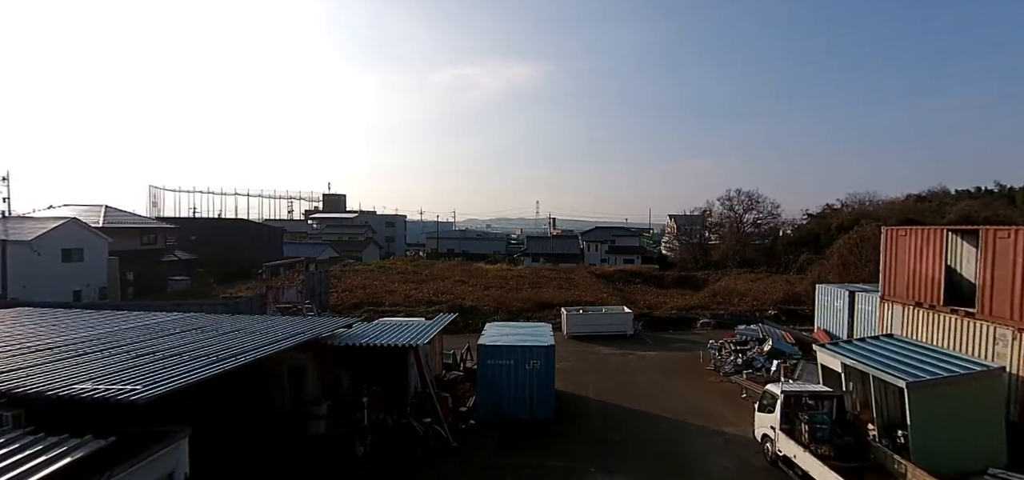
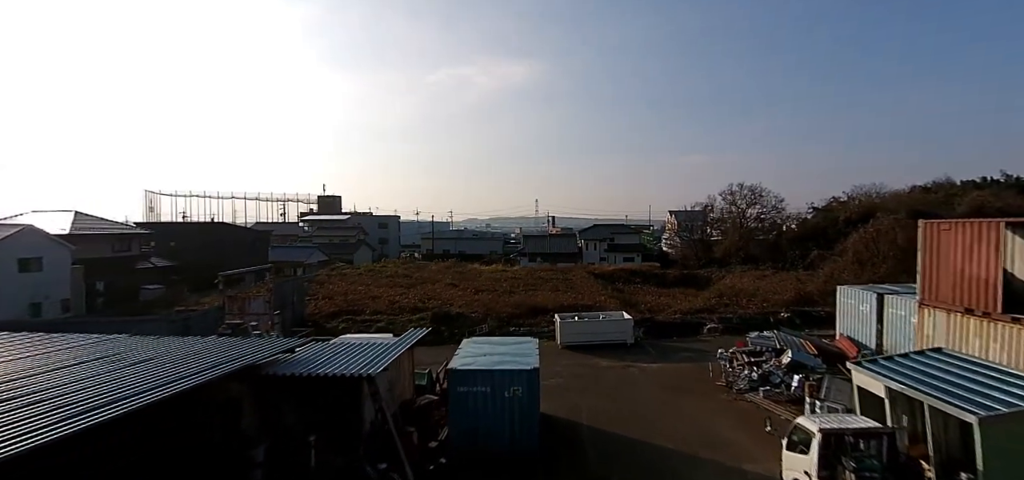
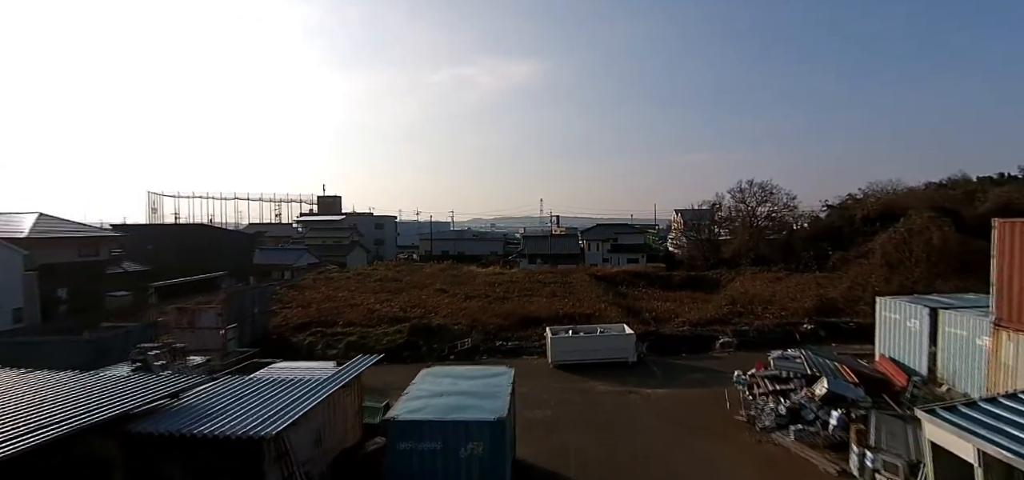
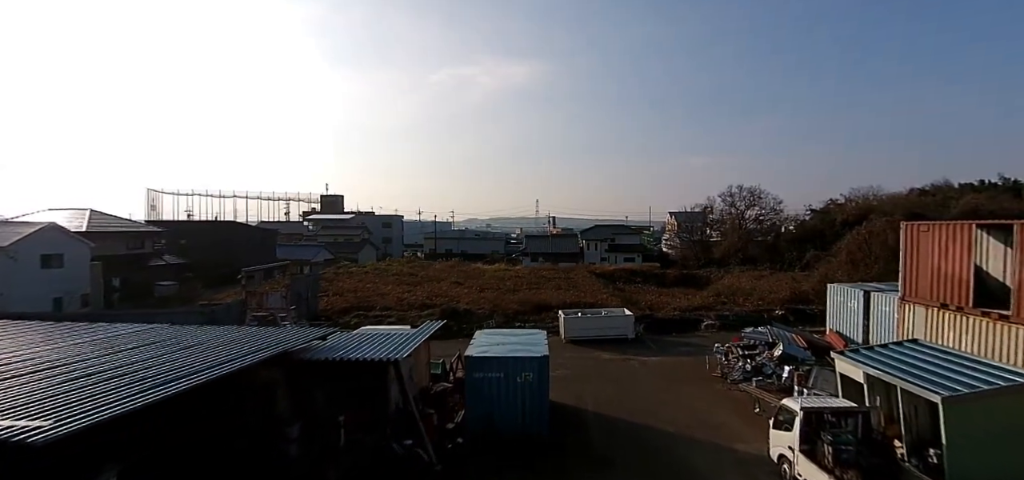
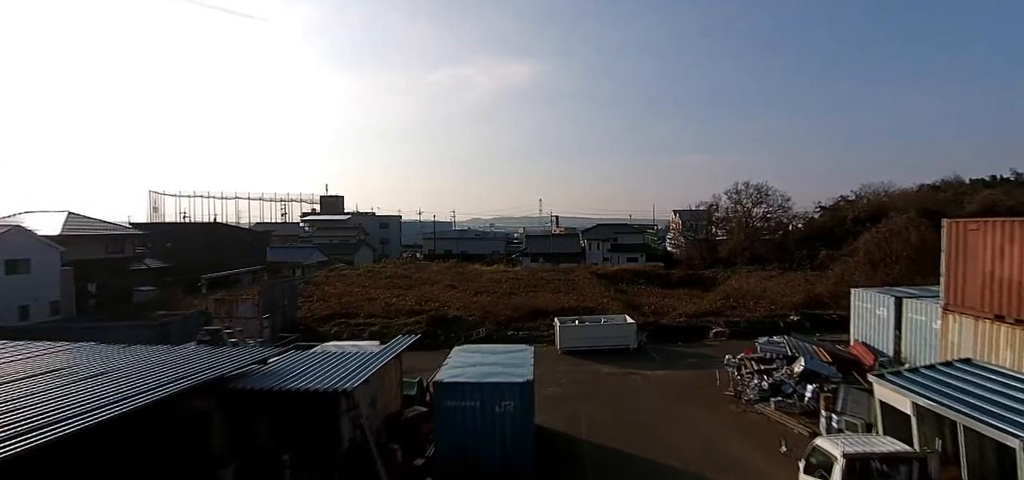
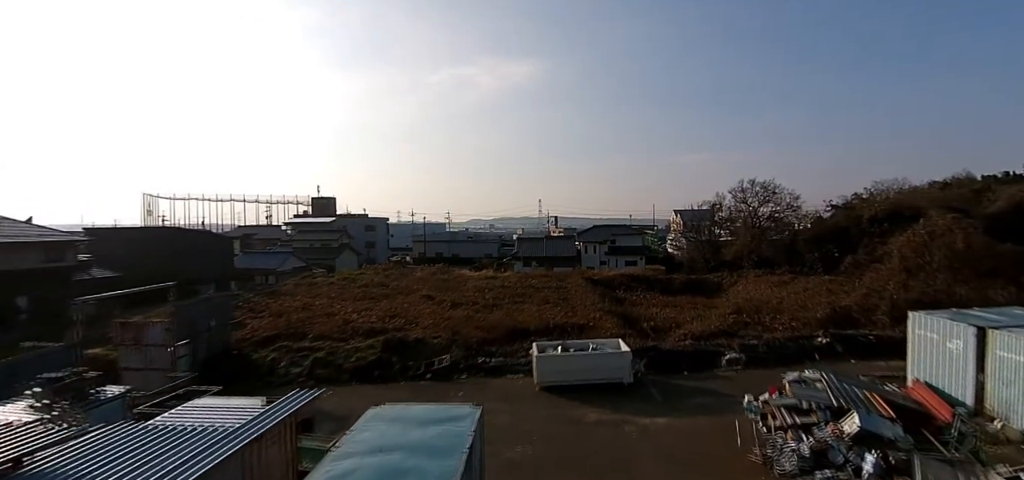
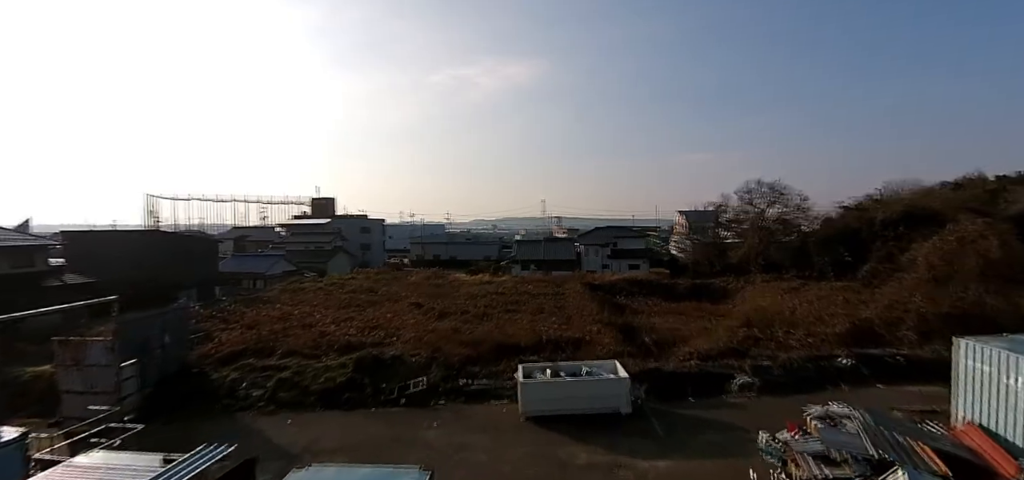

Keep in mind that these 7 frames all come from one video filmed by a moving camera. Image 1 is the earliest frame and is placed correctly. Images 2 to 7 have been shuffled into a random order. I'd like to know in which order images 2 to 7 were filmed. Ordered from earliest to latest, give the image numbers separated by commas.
4, 2, 5, 3, 6, 7
